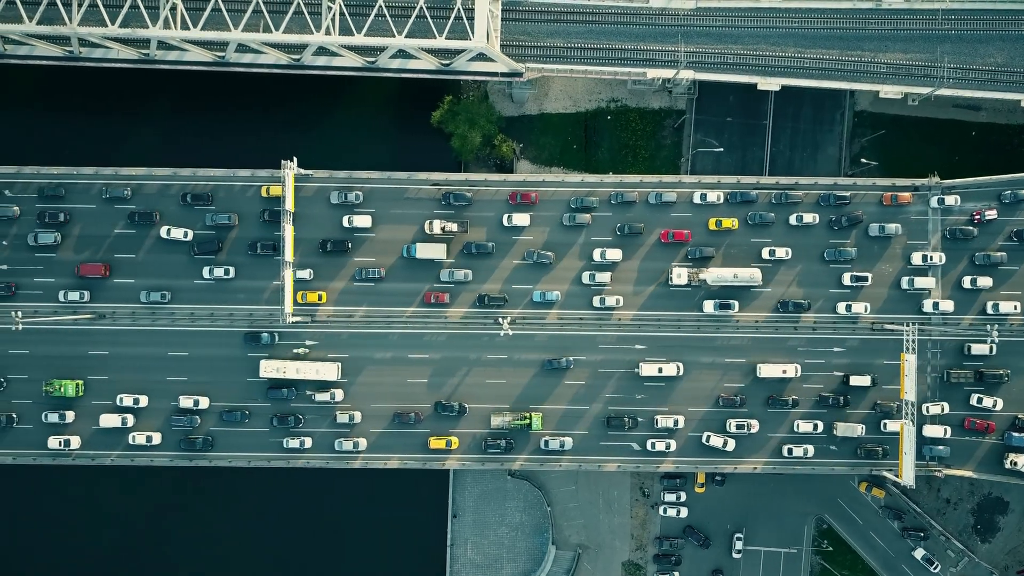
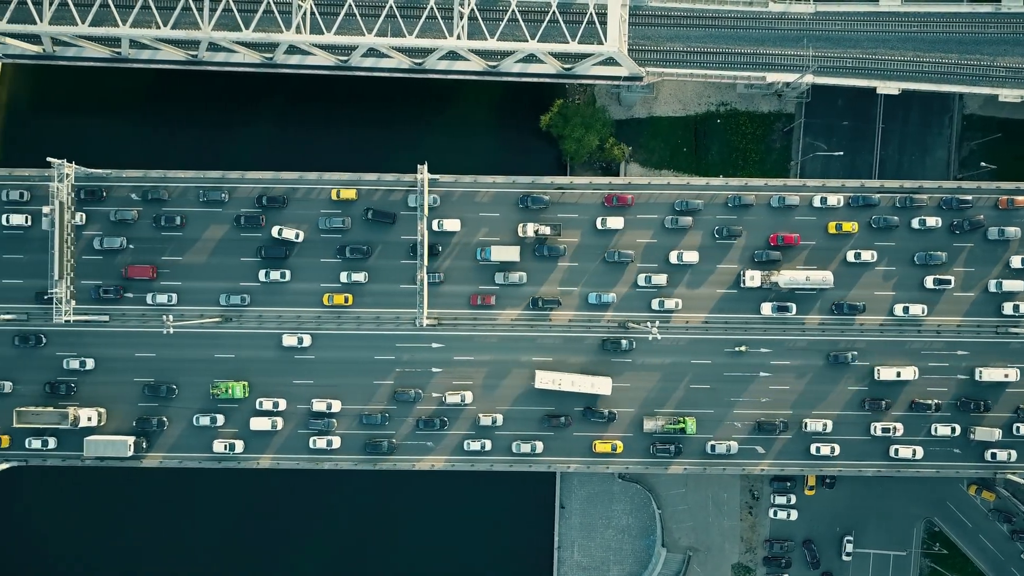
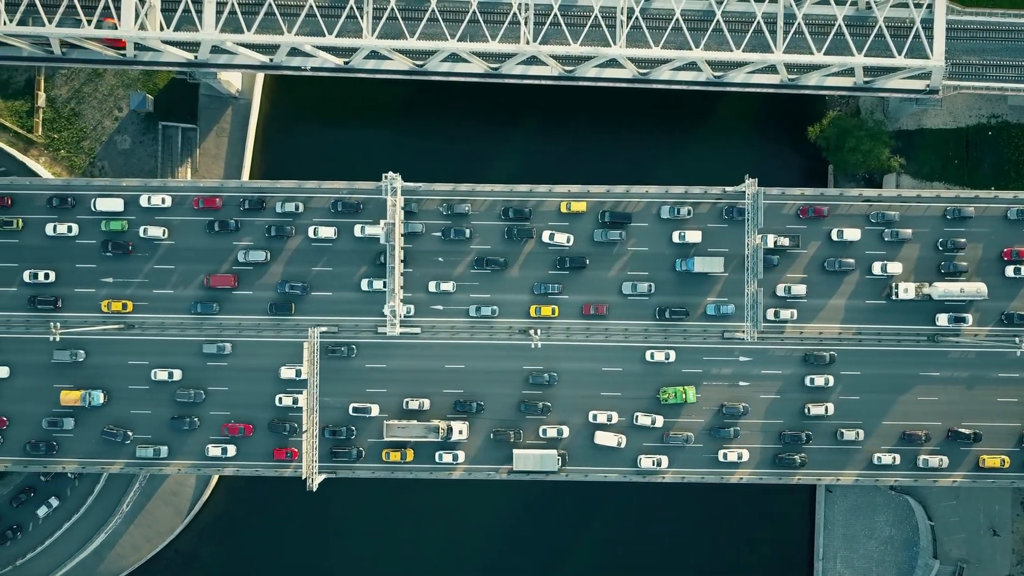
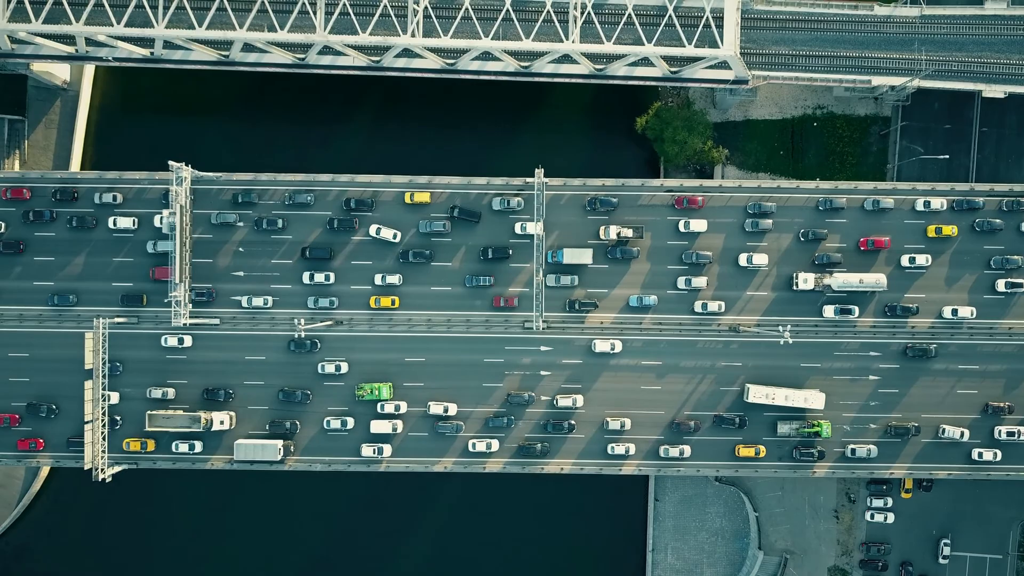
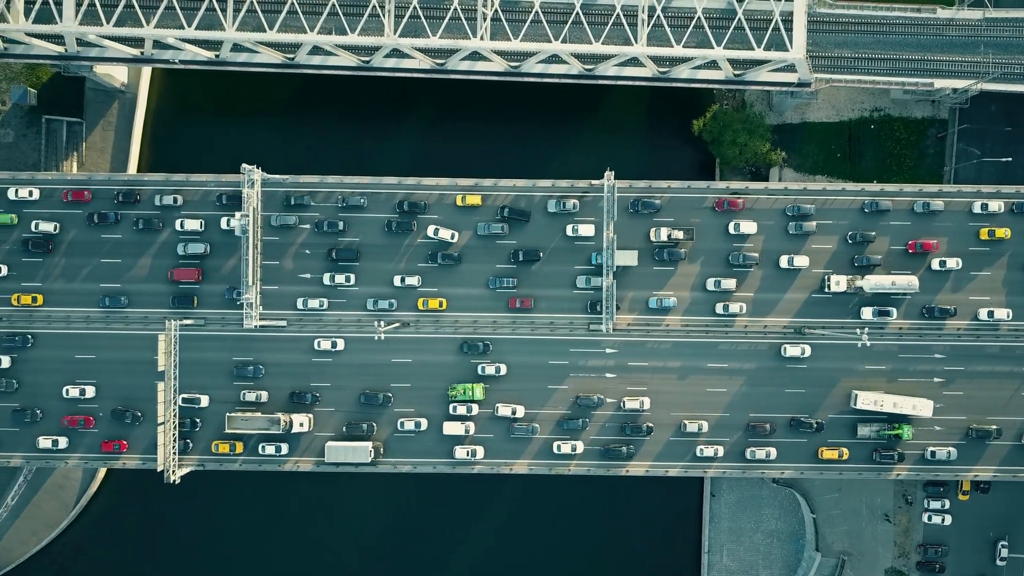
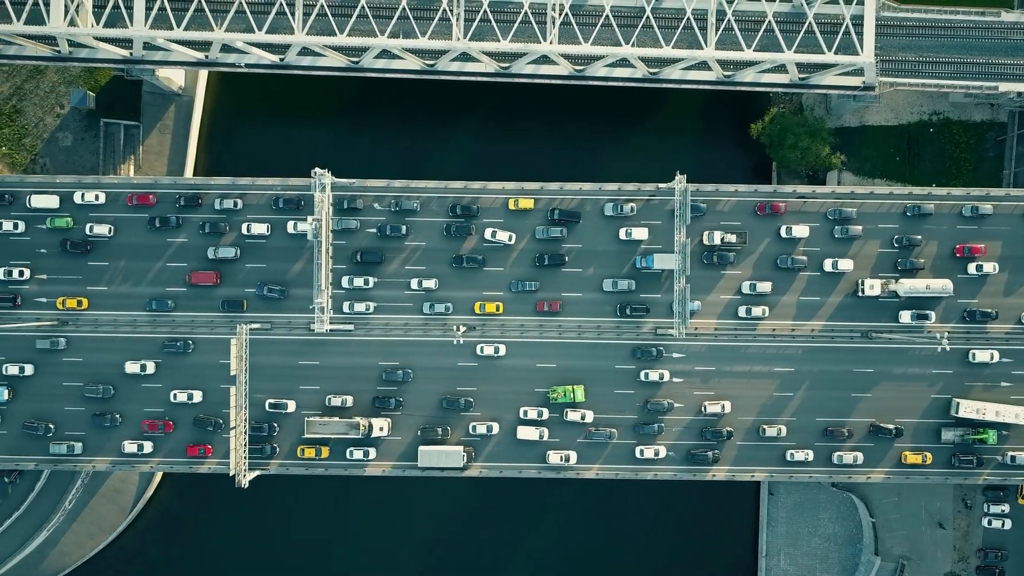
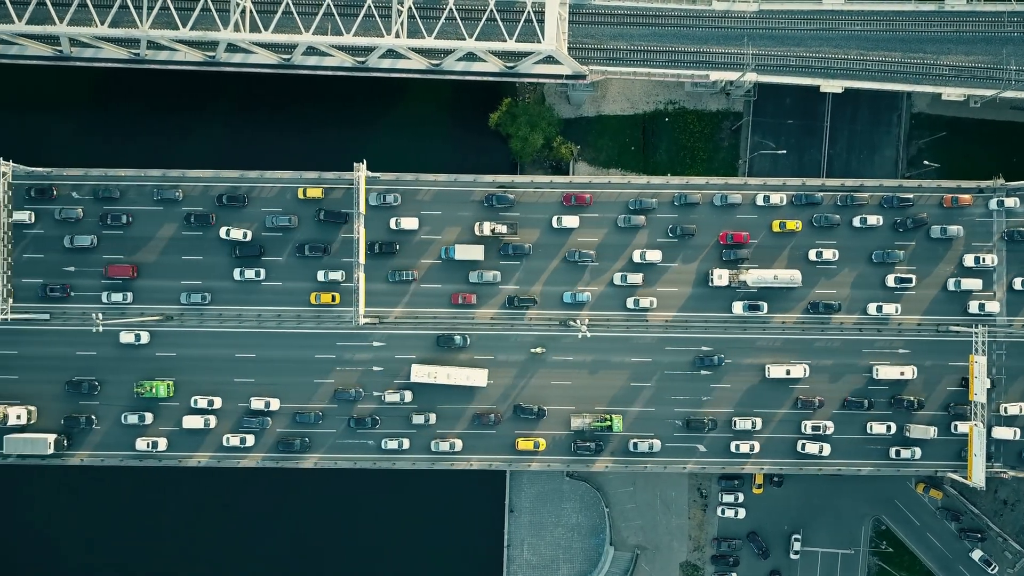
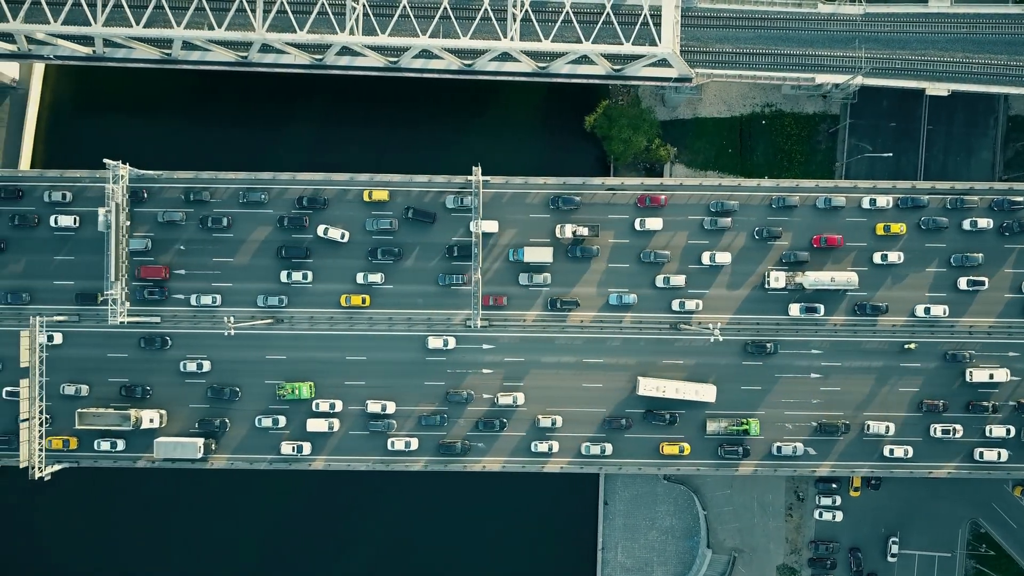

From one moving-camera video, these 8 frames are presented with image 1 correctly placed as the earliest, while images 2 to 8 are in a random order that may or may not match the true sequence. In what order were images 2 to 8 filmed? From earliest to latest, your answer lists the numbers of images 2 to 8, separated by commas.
7, 2, 8, 4, 5, 6, 3
